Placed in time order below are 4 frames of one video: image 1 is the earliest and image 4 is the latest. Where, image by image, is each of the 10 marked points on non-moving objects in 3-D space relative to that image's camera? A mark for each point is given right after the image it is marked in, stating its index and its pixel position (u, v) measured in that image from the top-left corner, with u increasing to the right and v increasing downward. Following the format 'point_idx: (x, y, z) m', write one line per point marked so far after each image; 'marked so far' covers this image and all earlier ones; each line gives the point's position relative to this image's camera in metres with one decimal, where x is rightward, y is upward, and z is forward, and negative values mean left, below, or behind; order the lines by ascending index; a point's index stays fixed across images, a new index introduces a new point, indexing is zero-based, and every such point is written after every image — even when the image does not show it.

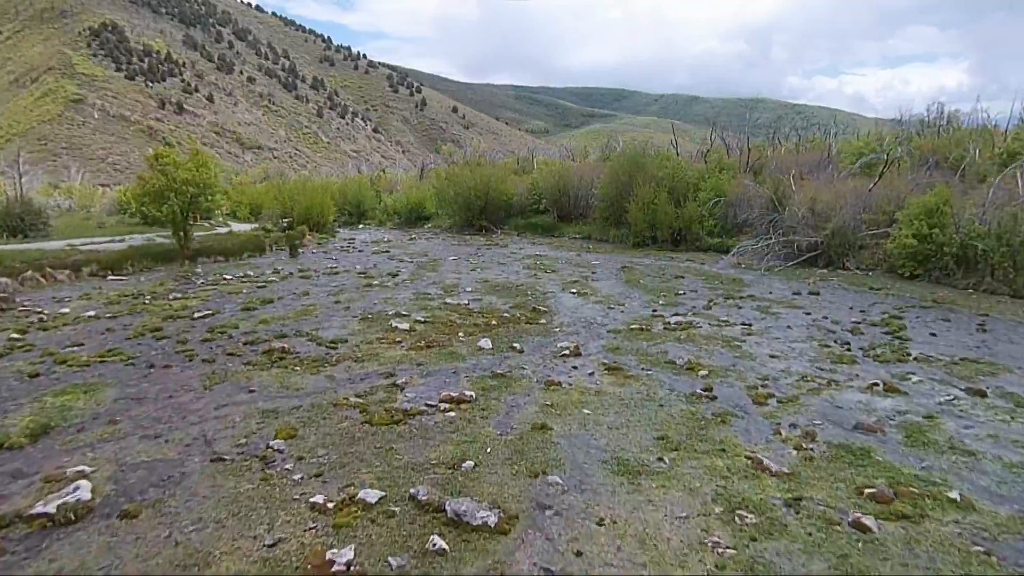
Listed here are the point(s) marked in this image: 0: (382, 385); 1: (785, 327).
0: (-1.7, -1.2, +7.7) m
1: (+5.0, -0.7, +10.9) m
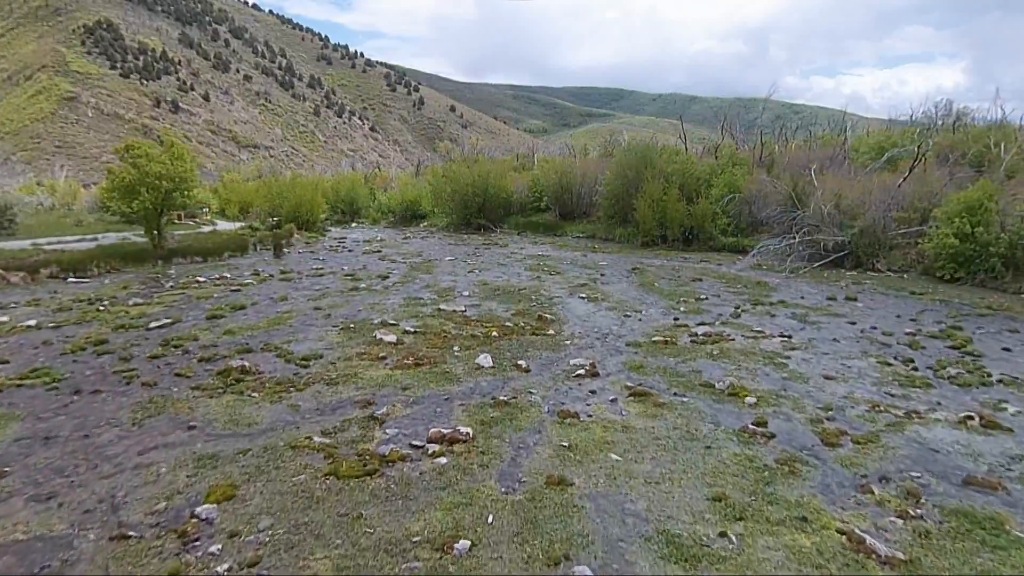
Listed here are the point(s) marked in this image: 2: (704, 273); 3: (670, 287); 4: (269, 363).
0: (-1.6, -1.3, +6.2) m
1: (+5.0, -0.8, +9.5) m
2: (+5.2, +0.4, +16.2) m
3: (+3.7, 0.0, +14.2) m
4: (-3.3, -1.0, +8.1) m
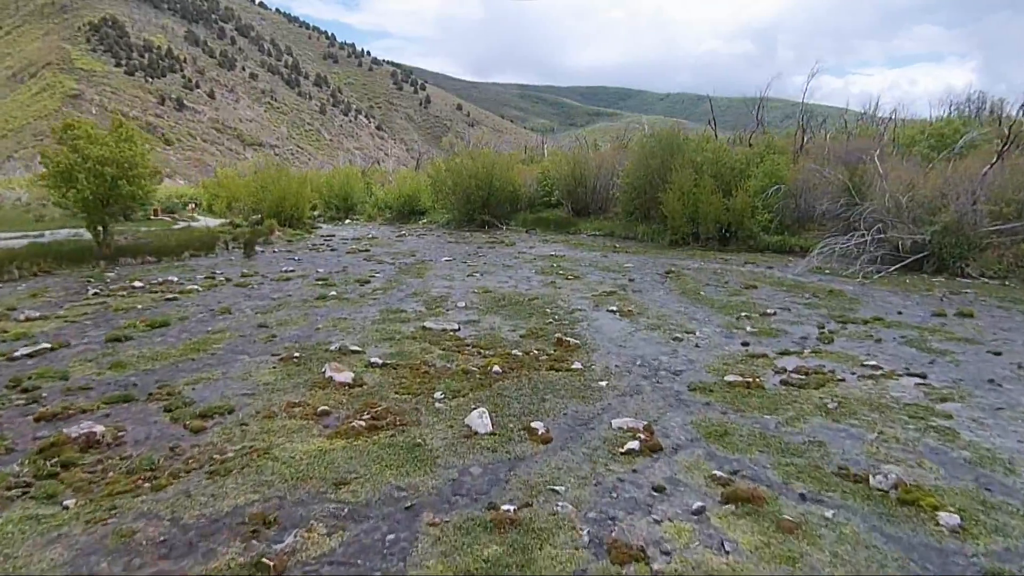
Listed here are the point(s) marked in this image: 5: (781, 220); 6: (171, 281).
0: (-1.5, -1.5, +3.3) m
1: (+5.1, -1.0, +6.5) m
2: (+5.3, +0.2, +13.2) m
3: (+3.9, -0.2, +11.3) m
4: (-3.2, -1.2, +5.2) m
5: (+8.5, +2.2, +19.1) m
6: (-7.5, +0.1, +13.2) m
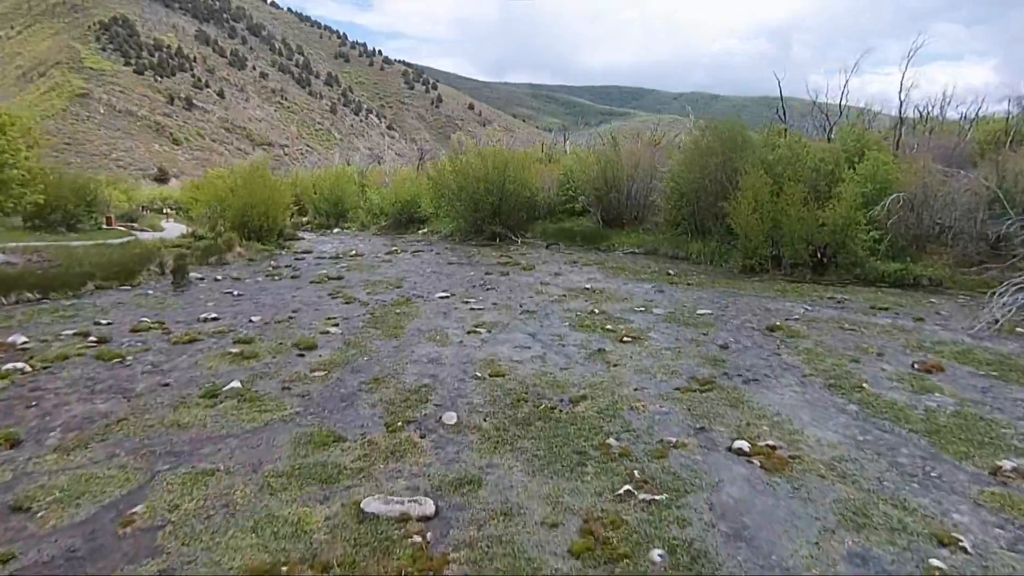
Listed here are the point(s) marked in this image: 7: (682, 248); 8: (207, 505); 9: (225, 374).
0: (-1.4, -2.5, -1.4) m
1: (+5.3, -2.0, +1.6) m
2: (+5.7, -0.8, +8.4) m
3: (+4.2, -1.2, +6.4) m
4: (-3.0, -2.1, +0.5) m
5: (+9.0, +1.1, +14.2) m
6: (-7.1, -0.8, +8.6) m
7: (+5.1, +1.2, +18.0) m
8: (-2.2, -1.5, +4.3) m
9: (-3.5, -1.0, +7.3) m
